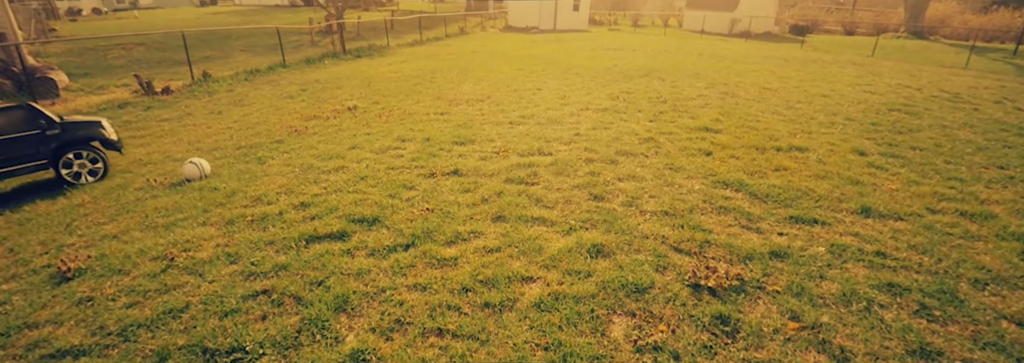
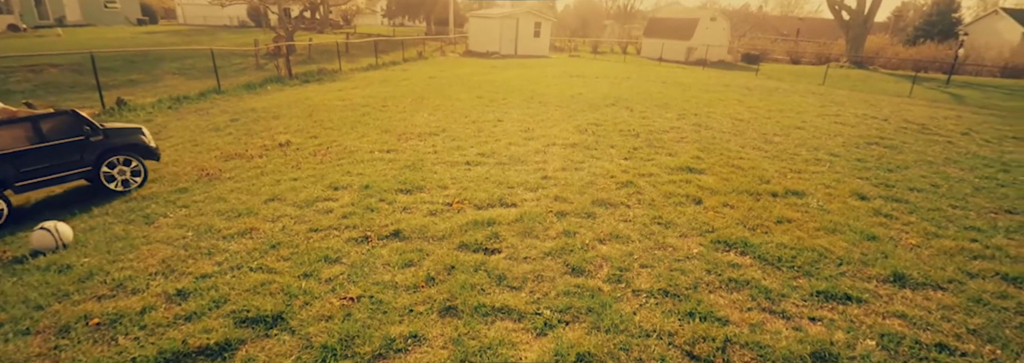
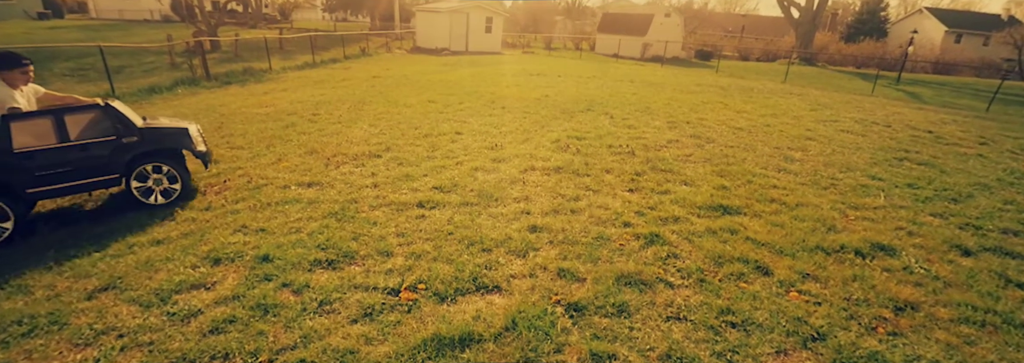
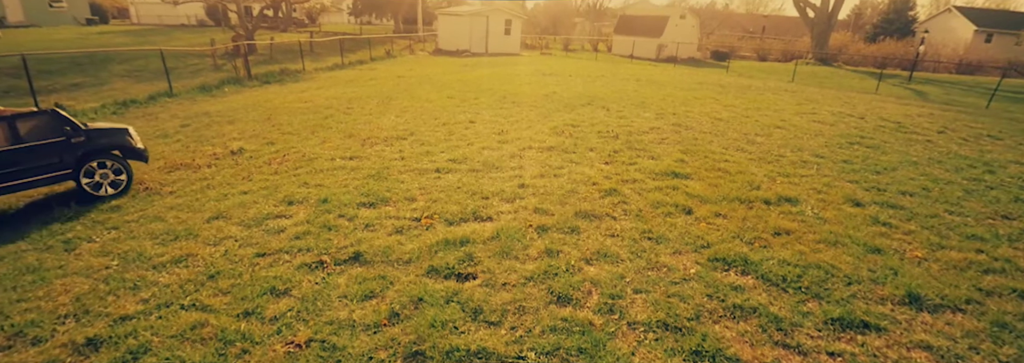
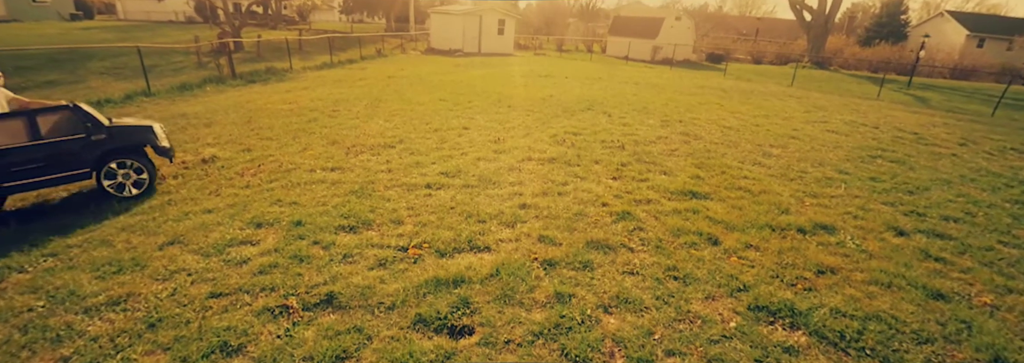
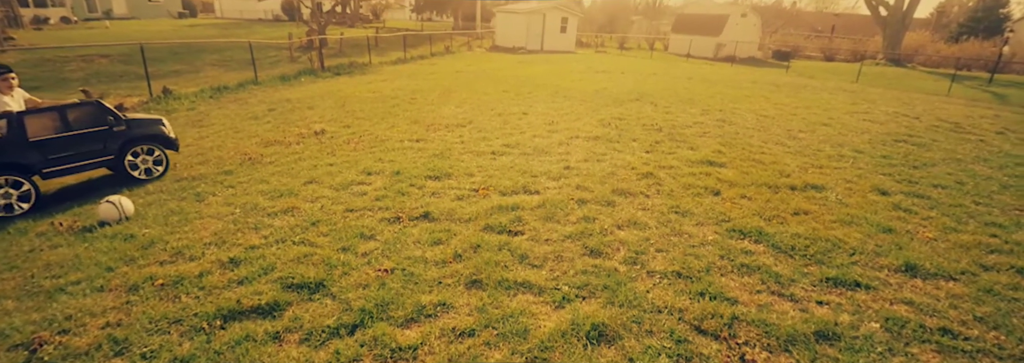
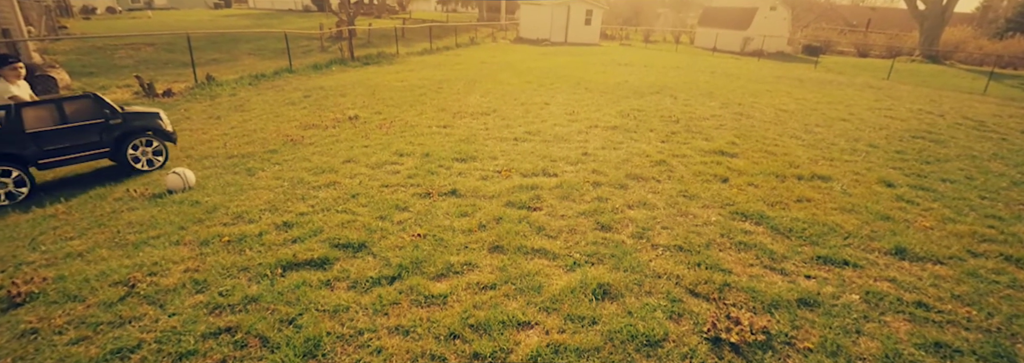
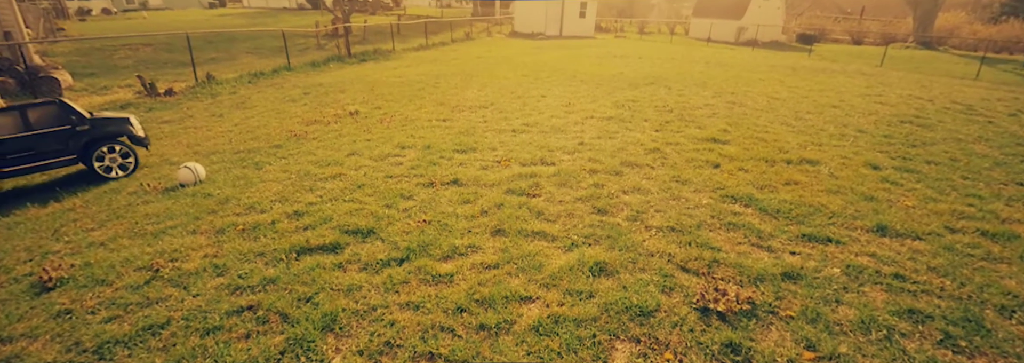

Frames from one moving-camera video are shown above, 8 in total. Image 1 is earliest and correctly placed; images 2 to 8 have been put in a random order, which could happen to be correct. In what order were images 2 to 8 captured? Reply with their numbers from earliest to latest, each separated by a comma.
8, 7, 6, 2, 4, 5, 3
